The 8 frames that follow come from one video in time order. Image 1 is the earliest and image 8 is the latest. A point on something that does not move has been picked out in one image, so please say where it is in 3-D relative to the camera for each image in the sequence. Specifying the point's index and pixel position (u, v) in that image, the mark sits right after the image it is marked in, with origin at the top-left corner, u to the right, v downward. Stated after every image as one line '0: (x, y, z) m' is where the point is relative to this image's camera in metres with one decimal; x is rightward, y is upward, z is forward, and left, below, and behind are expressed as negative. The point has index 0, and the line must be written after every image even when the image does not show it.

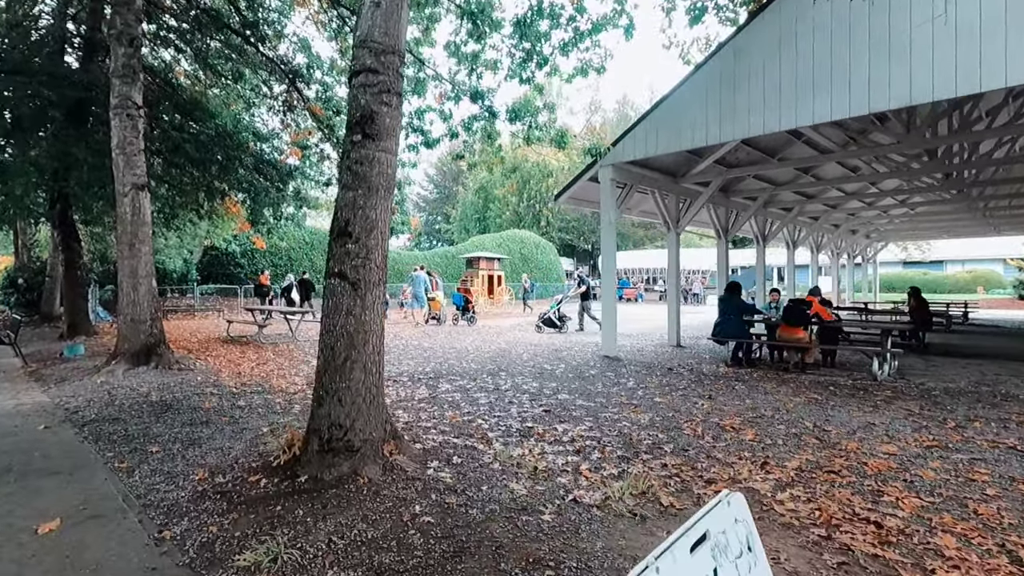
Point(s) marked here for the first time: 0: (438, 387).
0: (-1.0, -1.3, +7.2) m
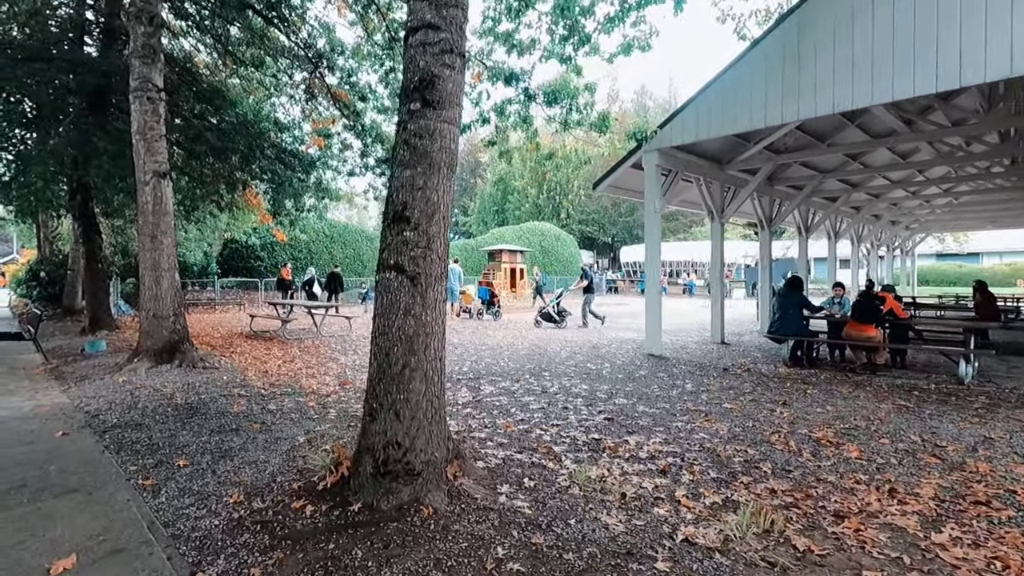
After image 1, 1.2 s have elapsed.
0: (-0.4, -1.3, +6.7) m
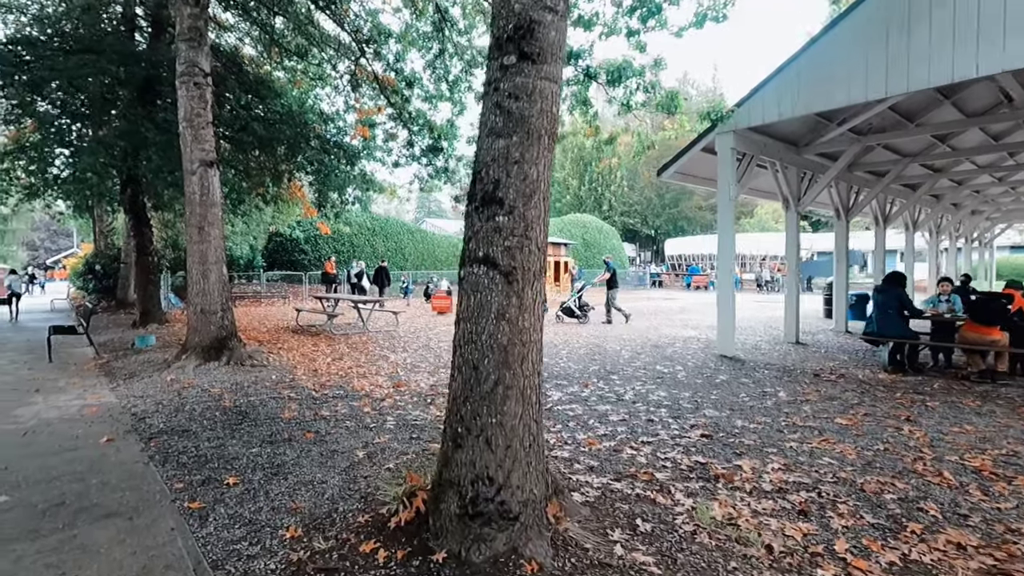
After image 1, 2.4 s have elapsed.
0: (+0.4, -1.2, +6.0) m
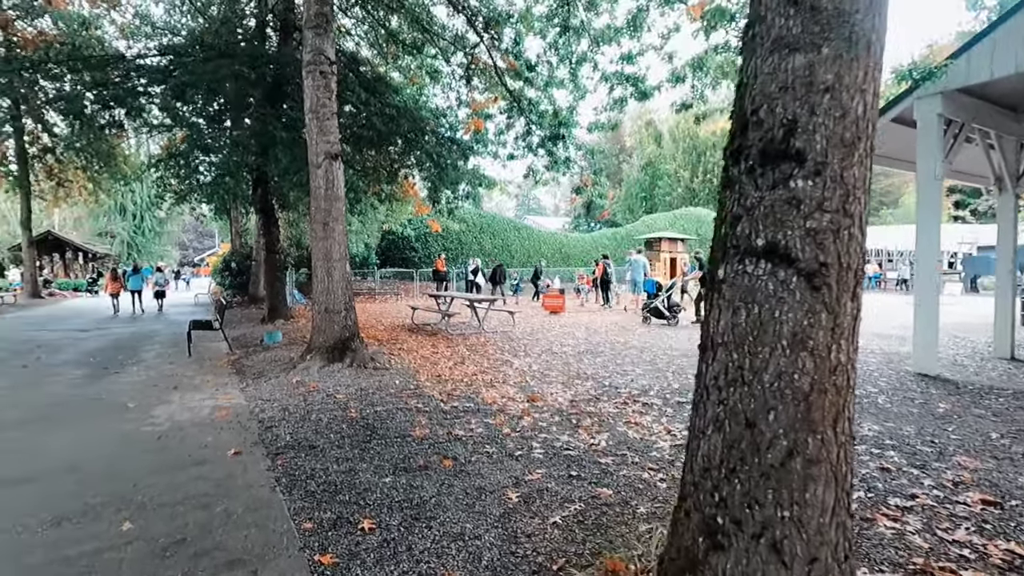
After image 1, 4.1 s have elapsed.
0: (+1.9, -1.2, +4.9) m
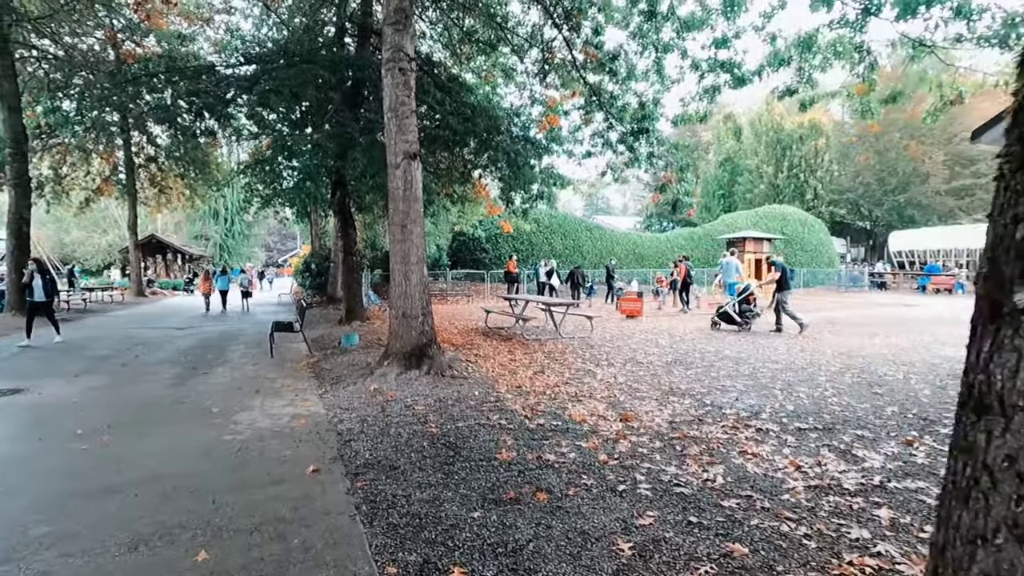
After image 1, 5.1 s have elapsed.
0: (+2.7, -1.3, +4.1) m
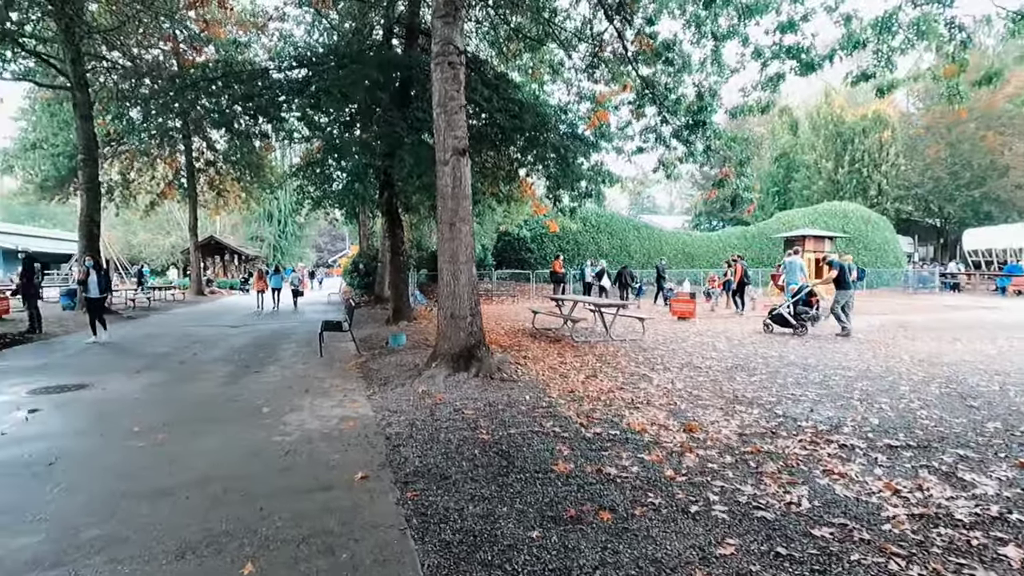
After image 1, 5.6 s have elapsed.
0: (+3.1, -1.3, +3.6) m
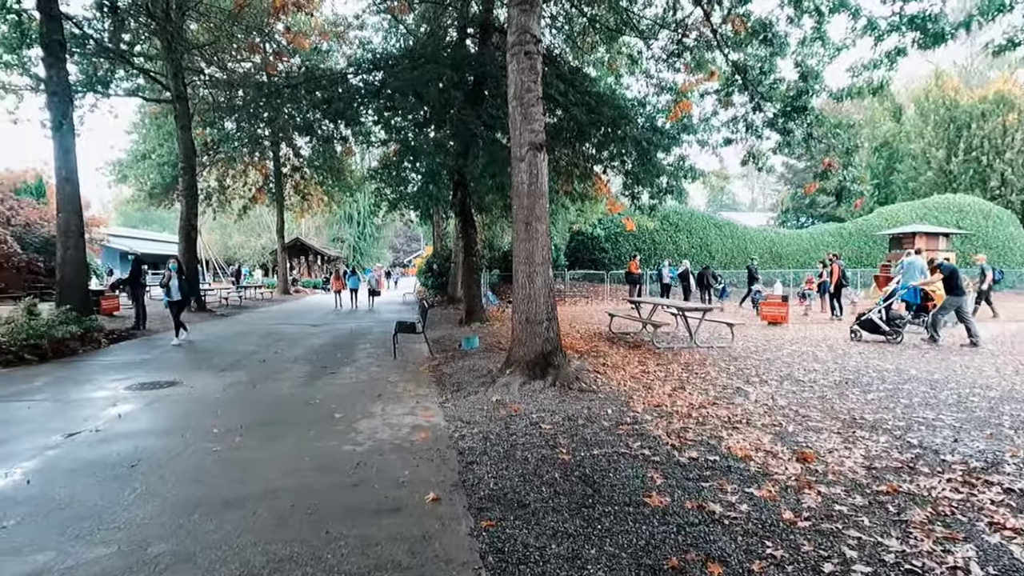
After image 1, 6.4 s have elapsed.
0: (+3.6, -1.4, +2.8) m
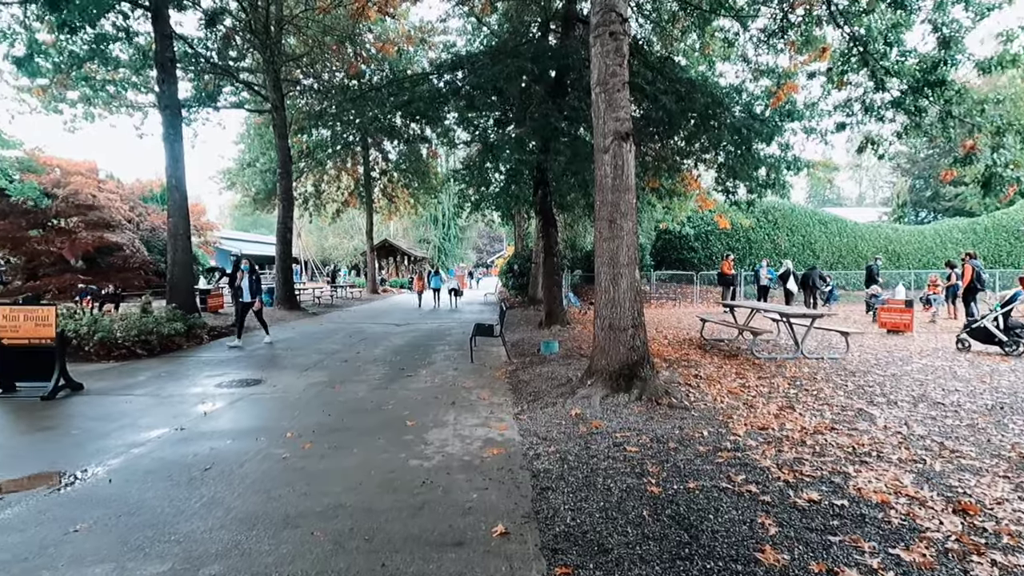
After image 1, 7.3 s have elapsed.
0: (+3.9, -1.4, +1.7) m
